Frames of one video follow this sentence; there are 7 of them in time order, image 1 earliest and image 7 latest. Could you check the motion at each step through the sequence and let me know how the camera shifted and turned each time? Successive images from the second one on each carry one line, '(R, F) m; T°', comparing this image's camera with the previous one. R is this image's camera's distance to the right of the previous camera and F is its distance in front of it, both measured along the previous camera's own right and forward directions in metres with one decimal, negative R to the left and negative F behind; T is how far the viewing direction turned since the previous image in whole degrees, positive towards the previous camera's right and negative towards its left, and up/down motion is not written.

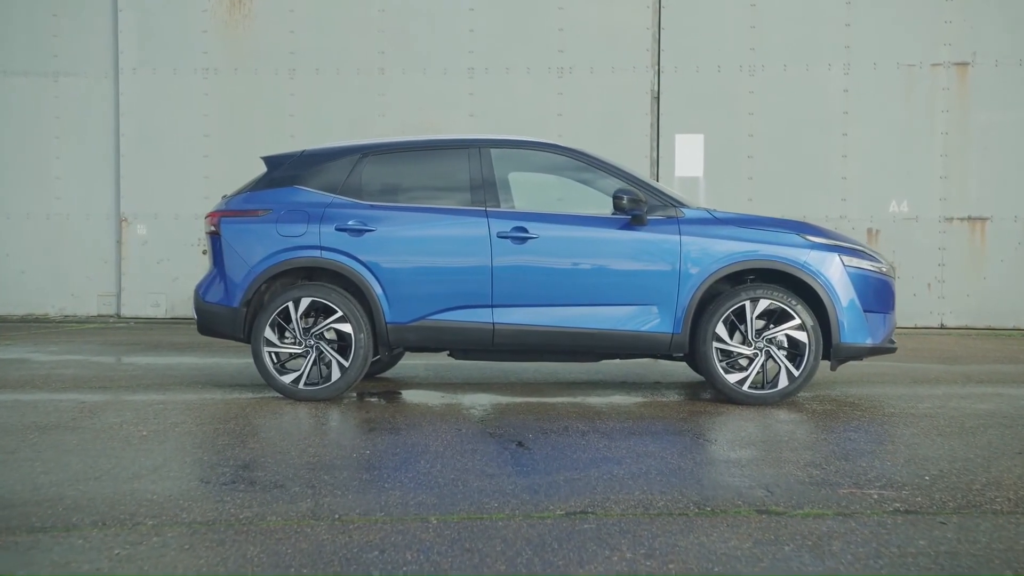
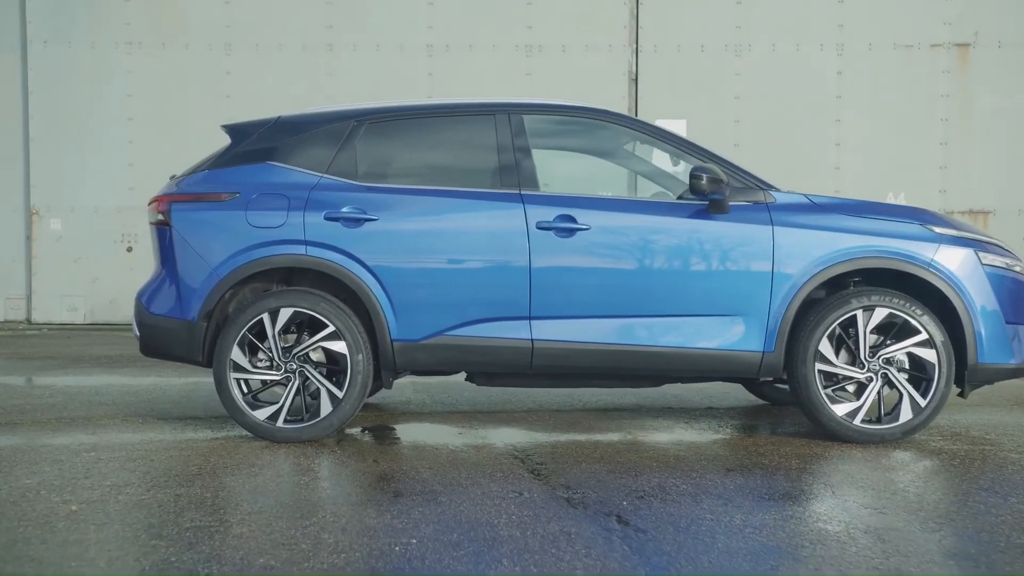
(-0.5, +1.4) m; +4°
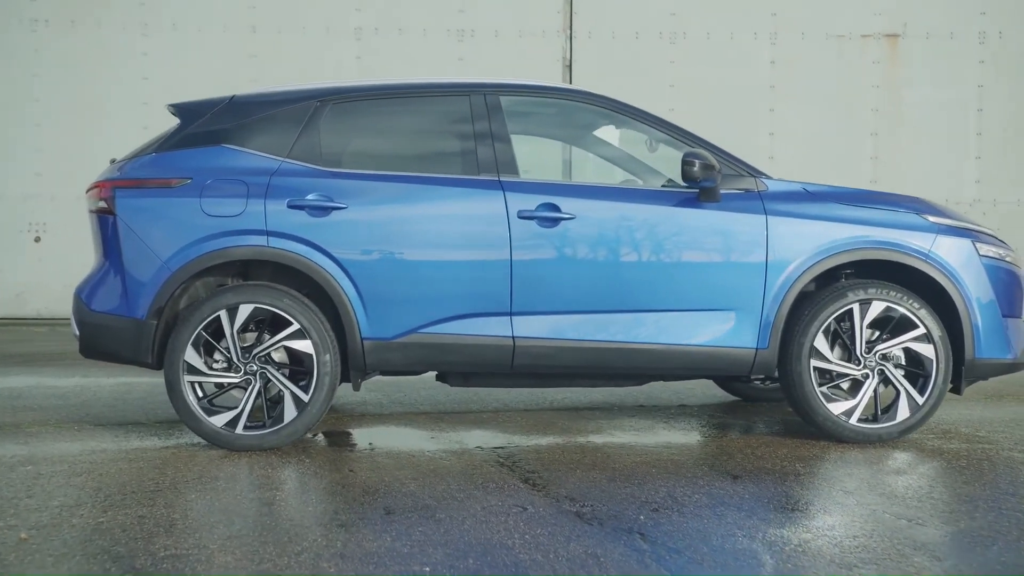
(-0.3, +0.3) m; +5°
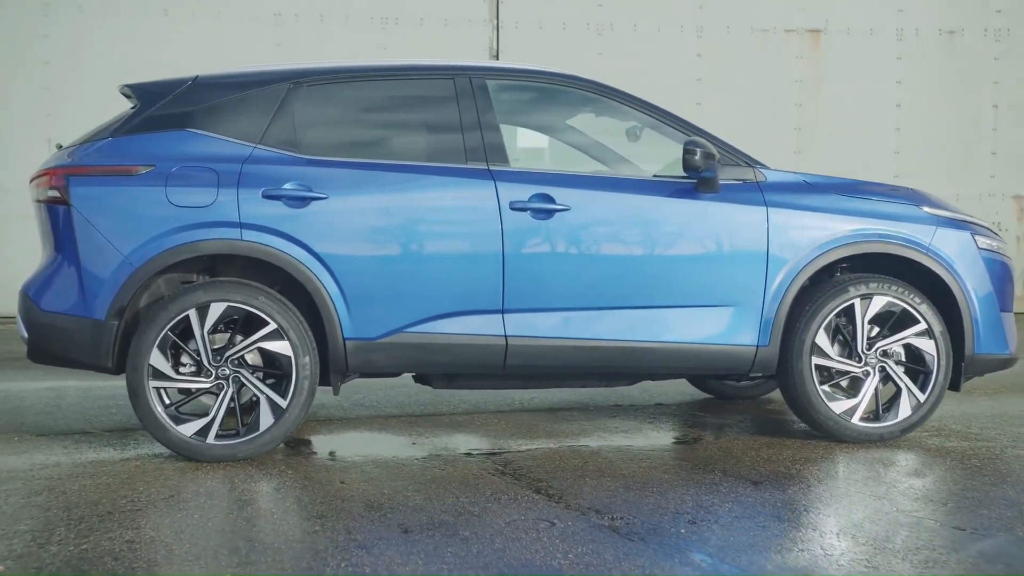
(-0.3, +0.3) m; +5°
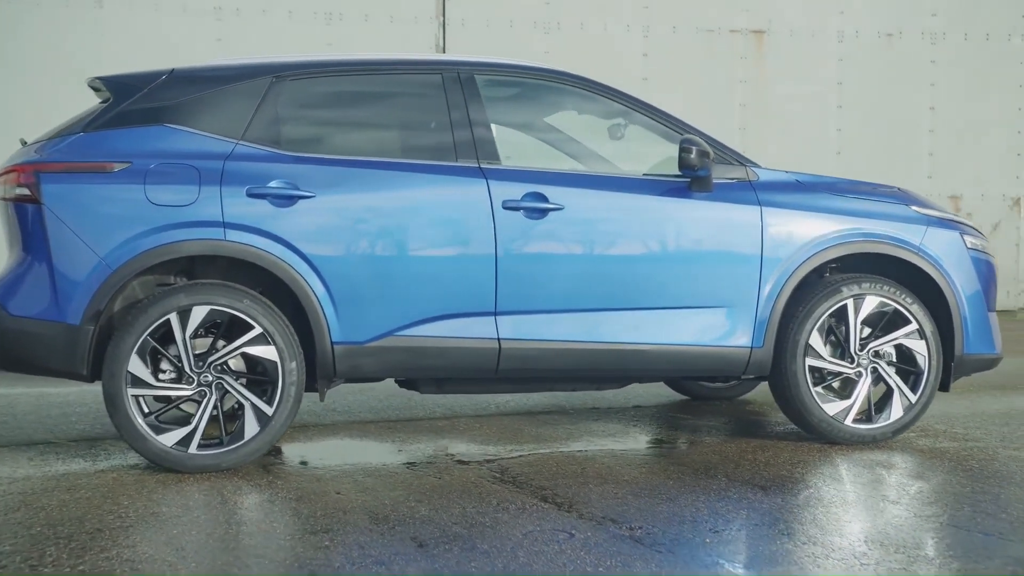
(-0.2, +0.1) m; +4°
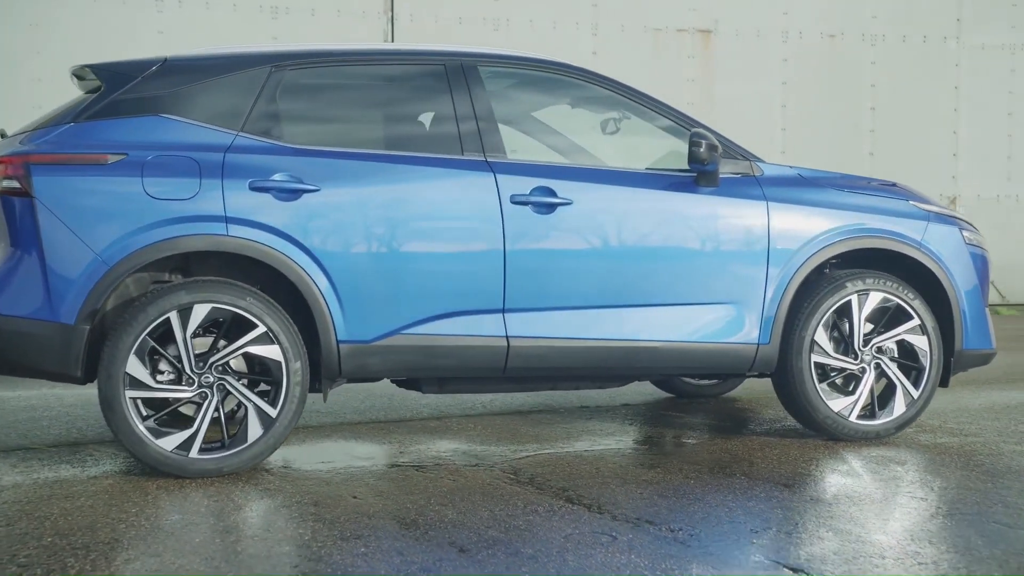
(-0.3, +0.1) m; +4°
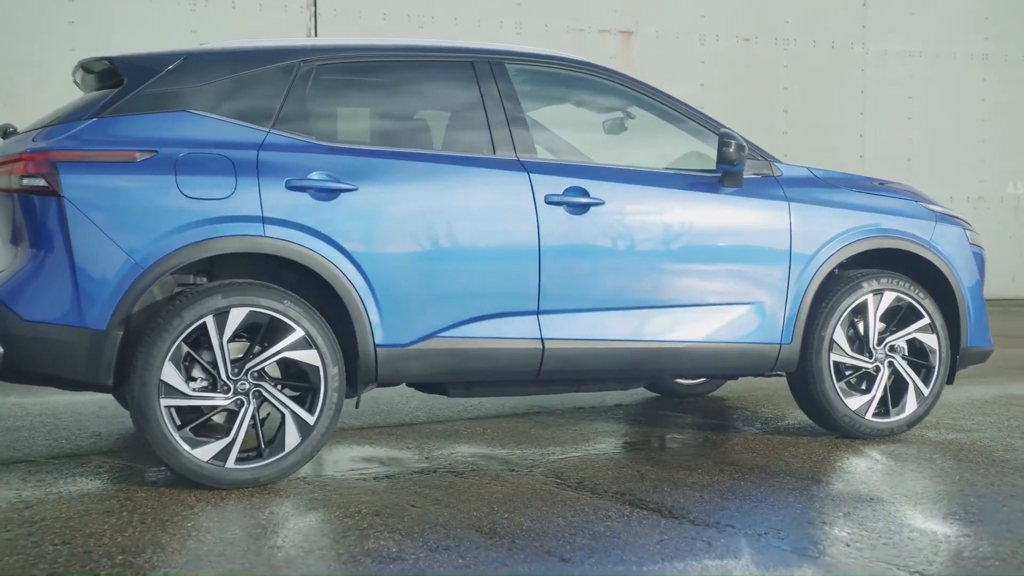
(-0.5, +0.1) m; +6°
